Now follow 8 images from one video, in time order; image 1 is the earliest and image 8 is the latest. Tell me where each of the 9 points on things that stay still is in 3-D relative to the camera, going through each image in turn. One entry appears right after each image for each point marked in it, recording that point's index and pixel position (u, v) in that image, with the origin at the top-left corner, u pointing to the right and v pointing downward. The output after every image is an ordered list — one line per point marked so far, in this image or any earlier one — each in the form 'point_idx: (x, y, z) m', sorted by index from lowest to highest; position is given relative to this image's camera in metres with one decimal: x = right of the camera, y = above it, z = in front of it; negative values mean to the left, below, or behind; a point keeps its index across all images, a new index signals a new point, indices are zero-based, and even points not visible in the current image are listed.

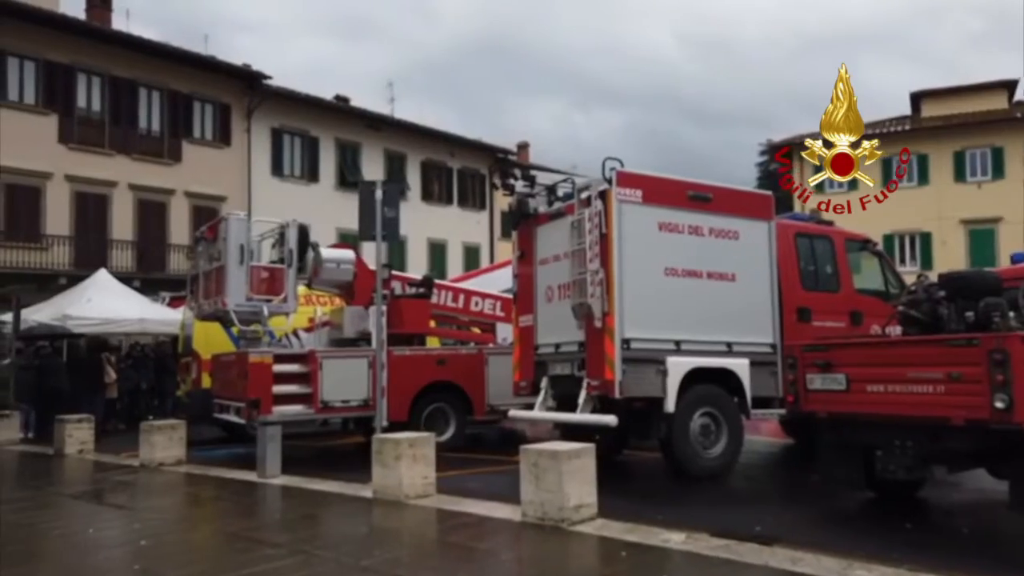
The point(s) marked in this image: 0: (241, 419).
0: (-4.5, -2.2, +12.9) m
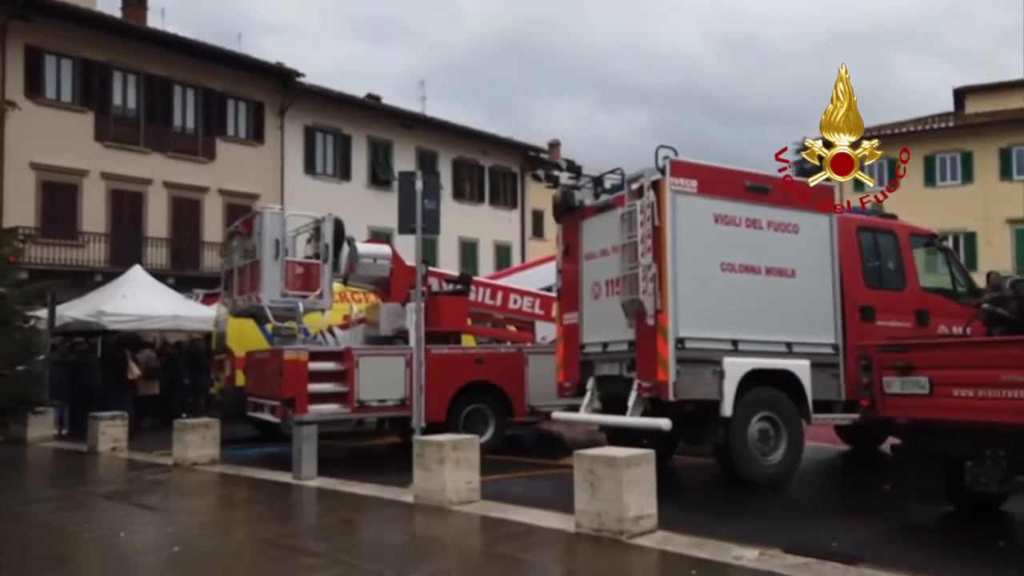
0: (-3.8, -2.1, +12.6) m
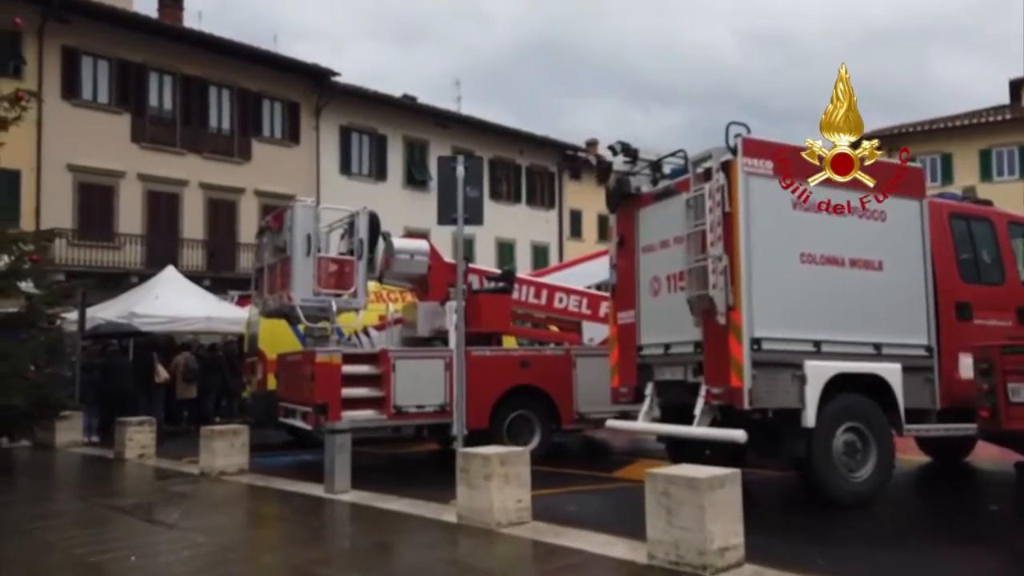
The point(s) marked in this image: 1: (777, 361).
0: (-3.1, -2.1, +11.7) m
1: (+2.9, -0.8, +8.6) m
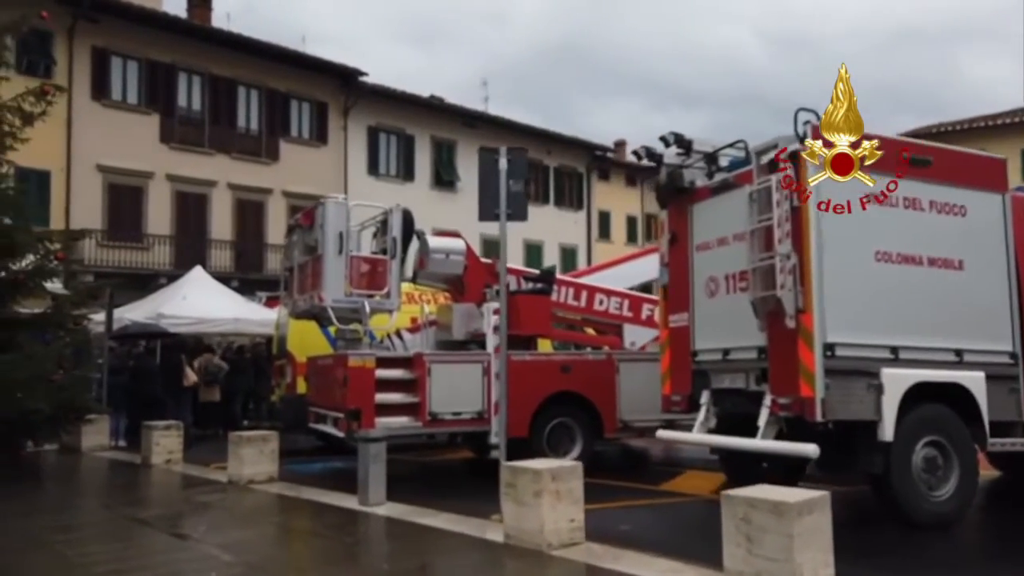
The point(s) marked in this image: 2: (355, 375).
0: (-2.5, -2.1, +11.2) m
1: (+3.4, -0.8, +7.9) m
2: (-2.2, -1.2, +10.9) m
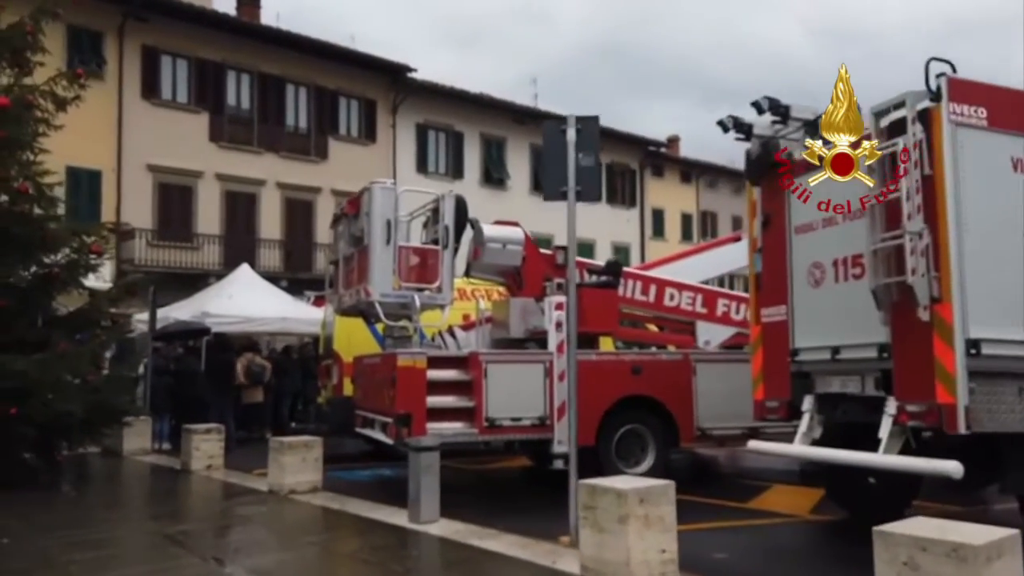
0: (-1.6, -2.0, +10.2) m
1: (+4.1, -0.7, +6.5) m
2: (-1.4, -1.1, +9.9) m
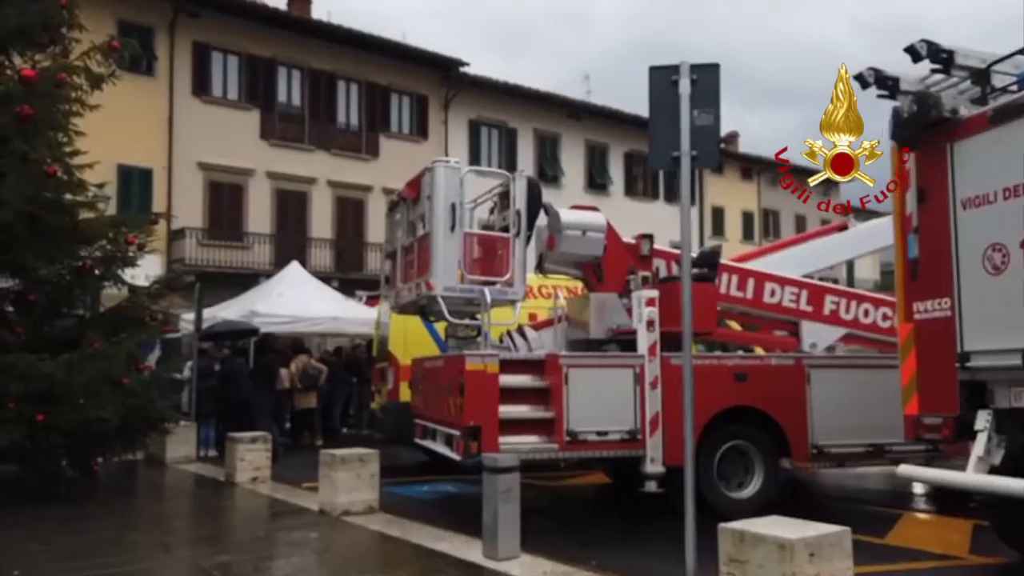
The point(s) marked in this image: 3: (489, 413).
0: (-0.7, -1.9, +8.8) m
1: (+4.8, -0.6, +4.8) m
2: (-0.4, -1.0, +8.5) m
3: (-0.2, -1.4, +8.6) m
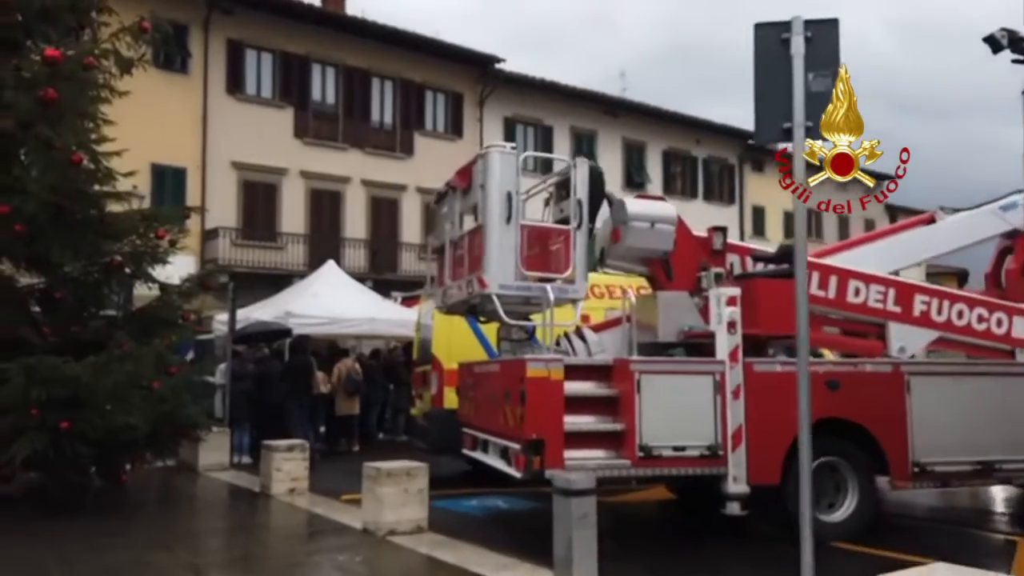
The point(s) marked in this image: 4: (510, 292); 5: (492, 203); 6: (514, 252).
0: (0.0, -1.9, +7.9) m
1: (+5.3, -0.5, +3.8) m
2: (+0.2, -1.0, +7.6) m
3: (+0.4, -1.4, +7.7) m
4: (0.0, 0.0, +9.0) m
5: (-0.3, +1.0, +9.0) m
6: (0.0, +0.4, +9.0) m
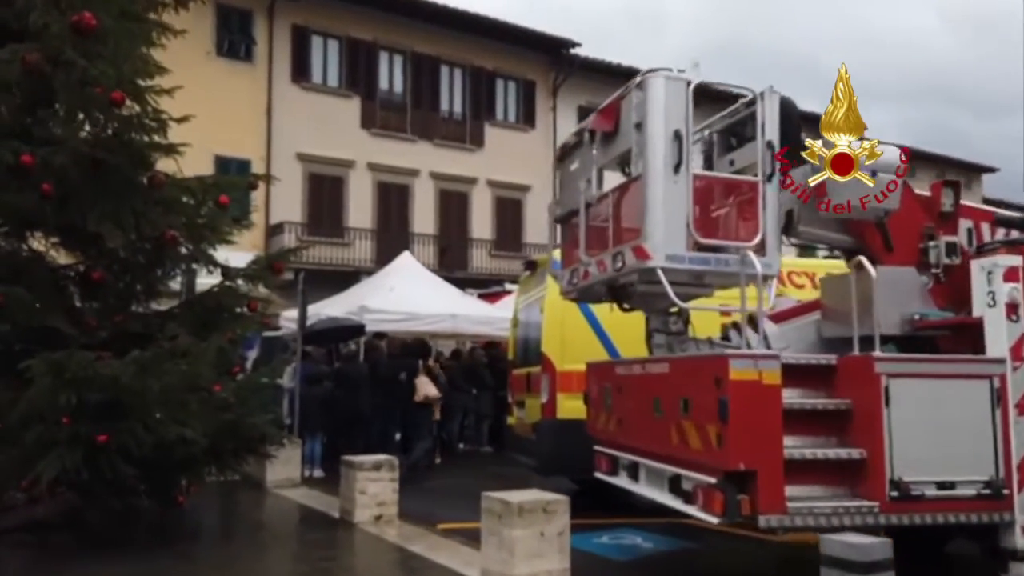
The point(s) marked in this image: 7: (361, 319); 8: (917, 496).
0: (+1.4, -1.6, +5.6) m
1: (+6.4, -0.3, +1.1) m
2: (+1.6, -0.8, +5.4) m
3: (+1.8, -1.1, +5.3) m
4: (+1.4, +0.2, +6.7) m
5: (+1.2, +1.2, +6.7) m
6: (+1.5, +0.6, +6.7) m
7: (-3.0, -0.6, +15.5) m
8: (+2.8, -1.4, +5.5) m
